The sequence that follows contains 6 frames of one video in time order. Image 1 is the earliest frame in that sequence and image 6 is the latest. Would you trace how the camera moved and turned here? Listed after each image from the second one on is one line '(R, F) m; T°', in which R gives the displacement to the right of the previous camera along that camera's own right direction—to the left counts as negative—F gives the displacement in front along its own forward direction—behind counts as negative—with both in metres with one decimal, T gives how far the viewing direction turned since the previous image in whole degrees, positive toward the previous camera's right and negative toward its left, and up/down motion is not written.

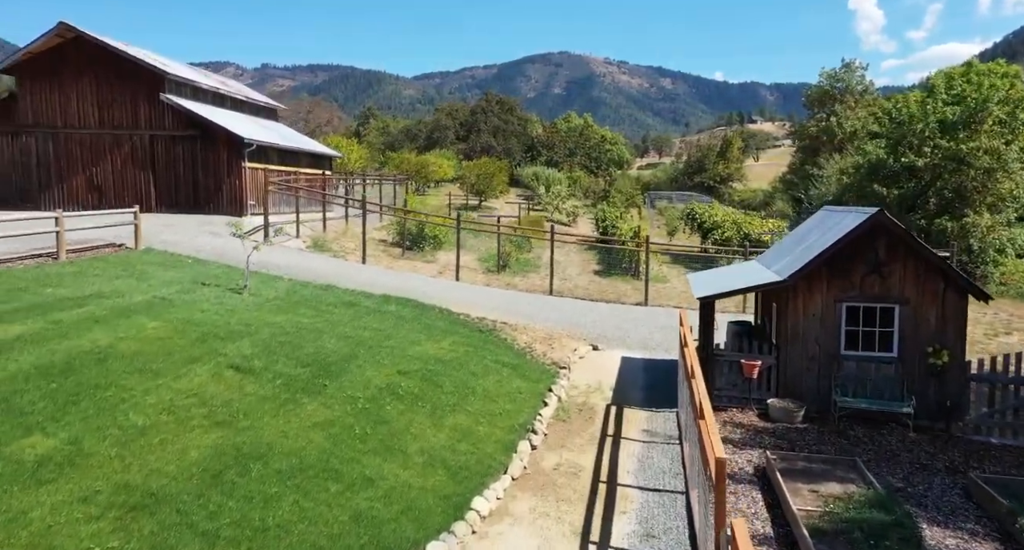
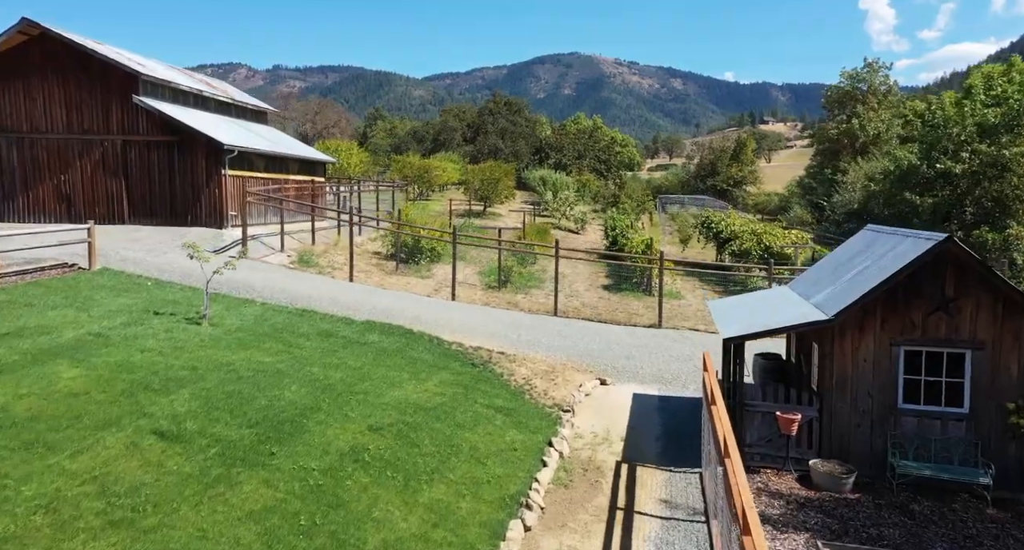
(+0.2, +1.4) m; -1°
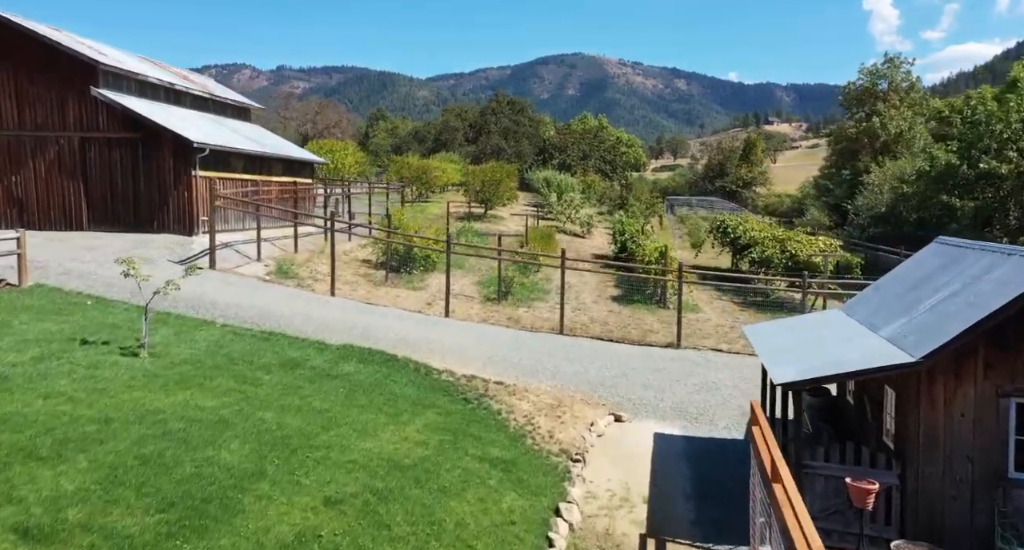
(+0.1, +1.6) m; 0°
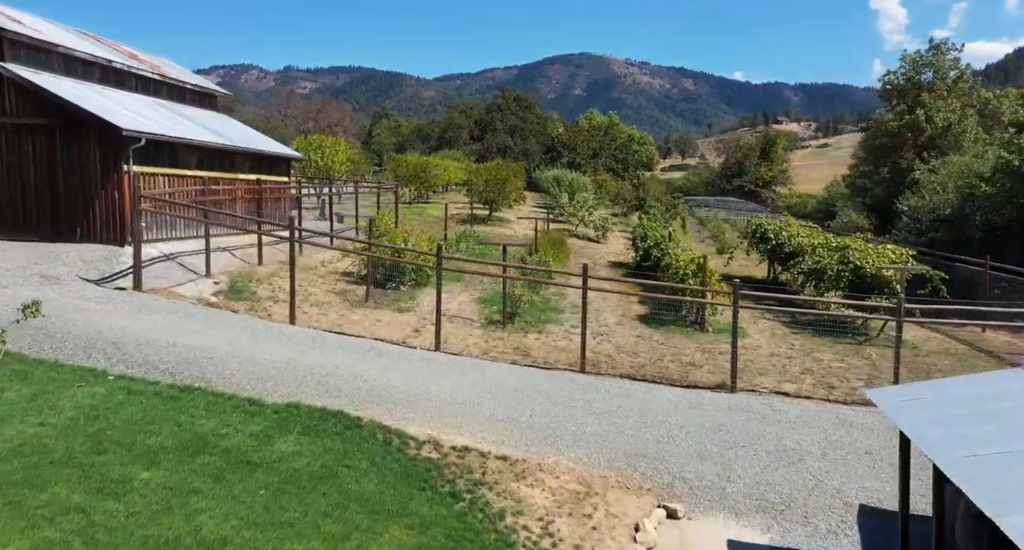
(0.0, +2.9) m; -1°
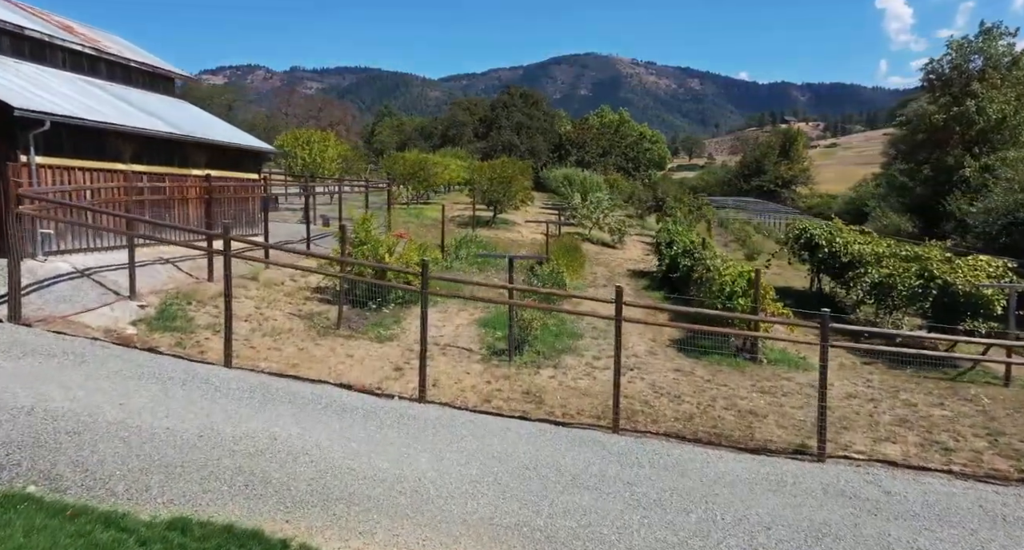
(0.0, +2.7) m; 0°
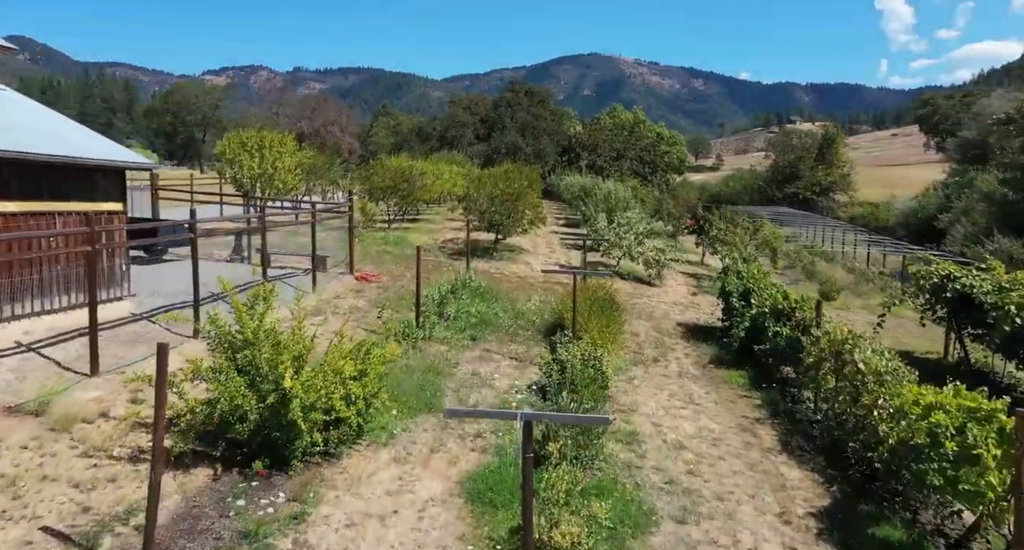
(-0.1, +6.0) m; 0°
